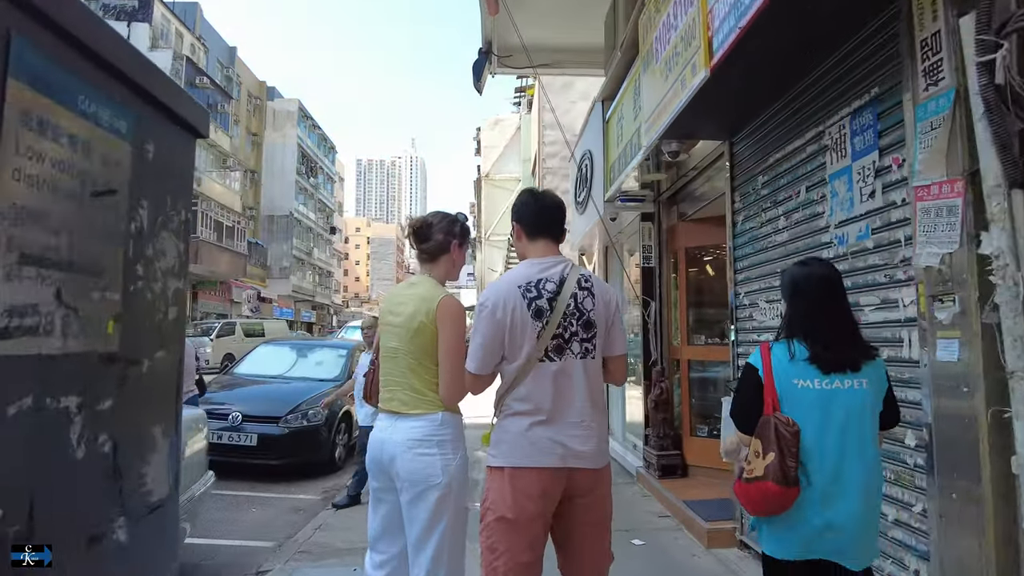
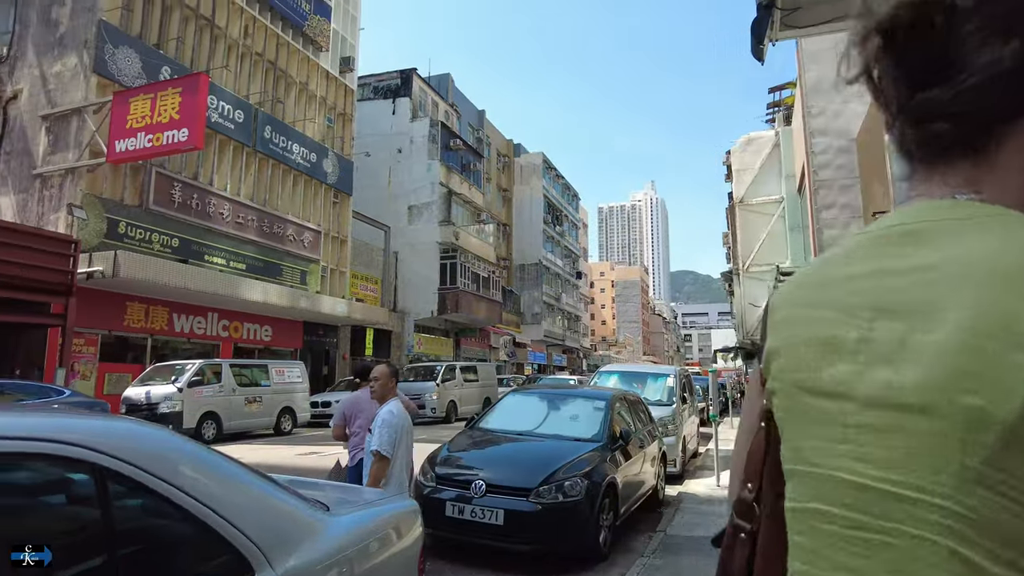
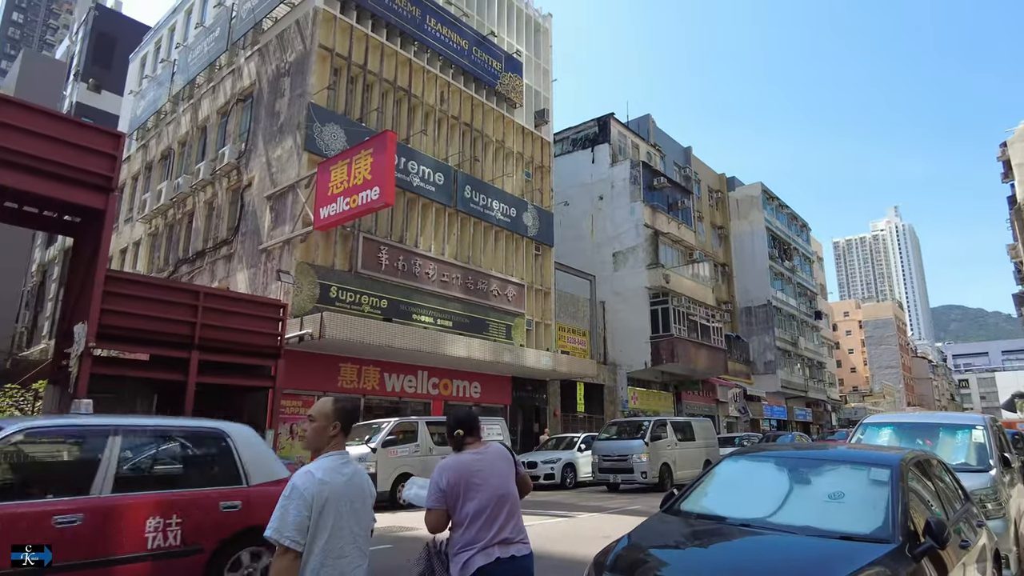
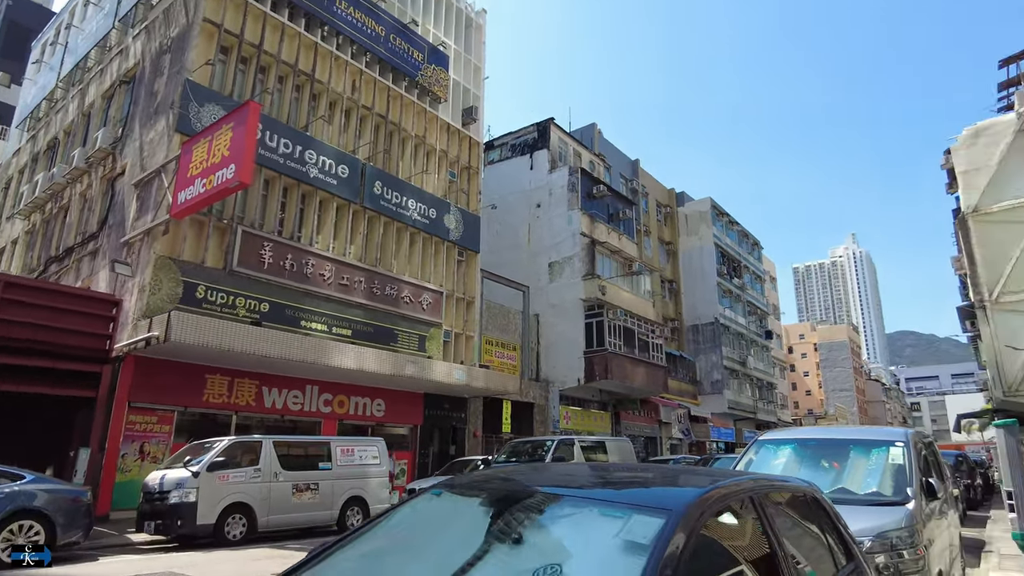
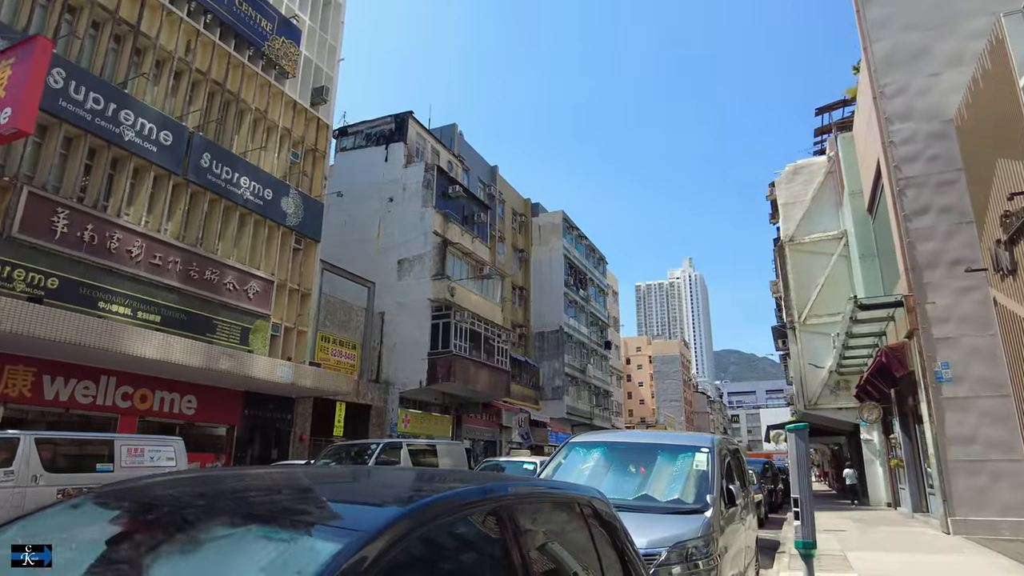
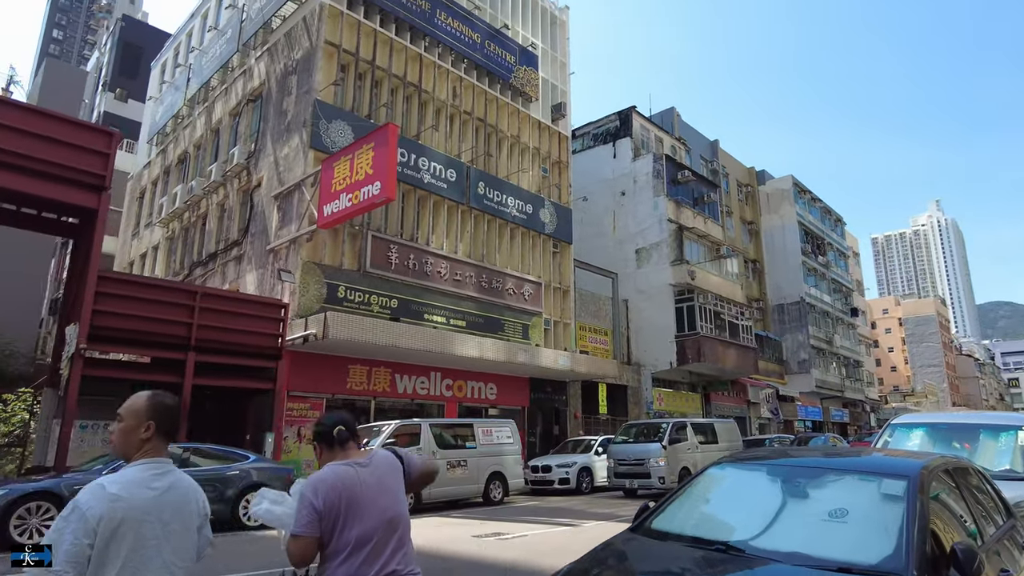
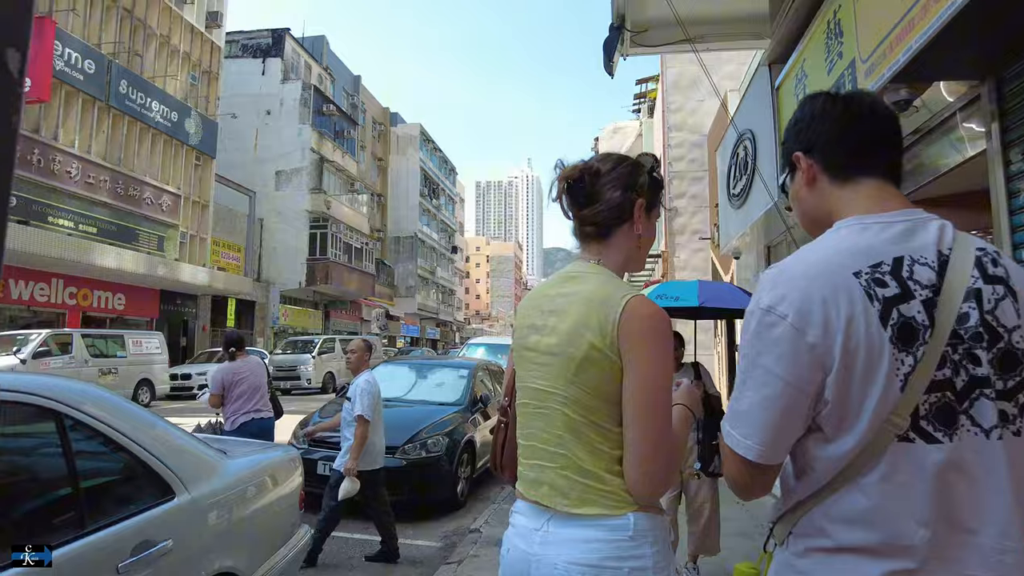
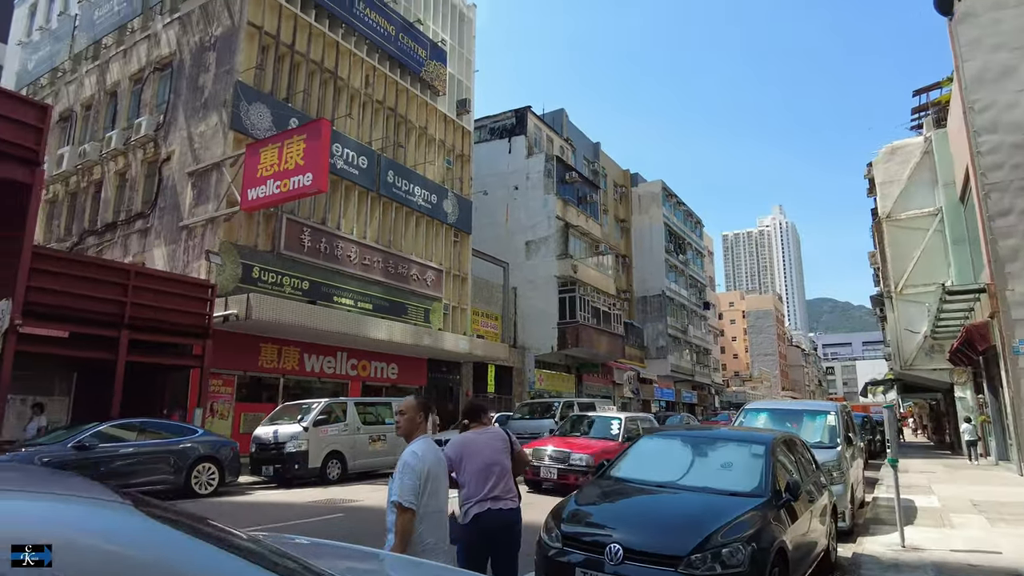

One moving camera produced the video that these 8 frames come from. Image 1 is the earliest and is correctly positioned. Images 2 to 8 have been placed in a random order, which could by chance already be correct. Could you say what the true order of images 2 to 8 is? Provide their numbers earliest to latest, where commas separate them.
7, 2, 8, 3, 6, 4, 5
